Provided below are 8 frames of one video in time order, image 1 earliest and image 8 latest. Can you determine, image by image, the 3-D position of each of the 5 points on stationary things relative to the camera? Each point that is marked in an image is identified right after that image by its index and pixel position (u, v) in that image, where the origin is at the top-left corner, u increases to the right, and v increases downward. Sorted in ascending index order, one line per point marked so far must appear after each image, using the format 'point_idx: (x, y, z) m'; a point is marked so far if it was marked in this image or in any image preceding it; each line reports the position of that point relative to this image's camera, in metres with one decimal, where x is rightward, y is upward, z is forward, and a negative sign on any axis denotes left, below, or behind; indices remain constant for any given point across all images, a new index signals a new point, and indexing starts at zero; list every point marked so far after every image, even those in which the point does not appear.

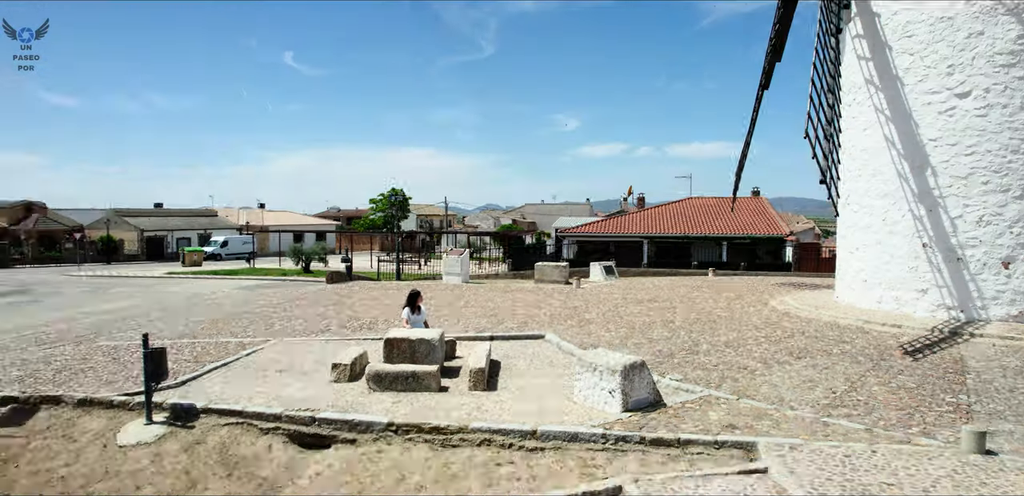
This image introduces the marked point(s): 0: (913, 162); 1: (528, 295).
0: (+5.7, +1.2, +10.0) m
1: (+0.3, -0.9, +13.6) m
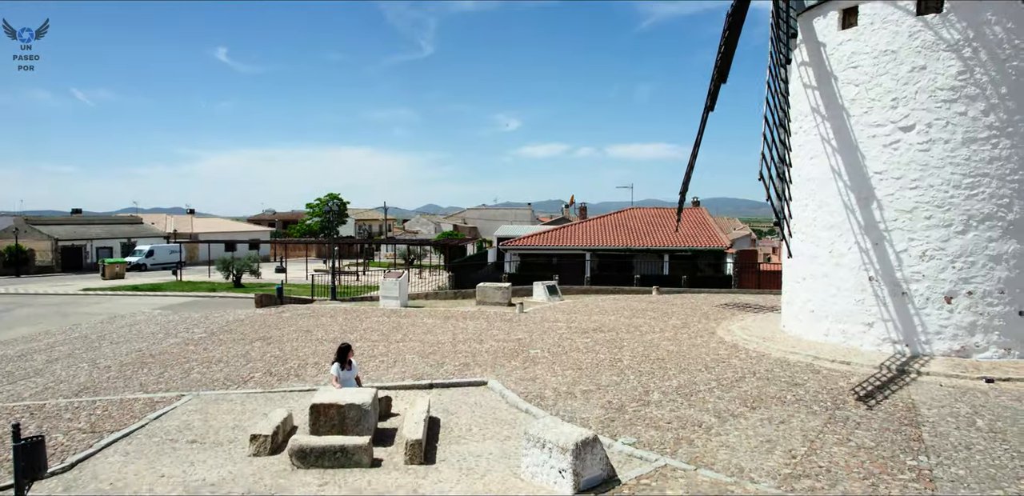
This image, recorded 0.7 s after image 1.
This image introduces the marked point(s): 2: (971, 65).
0: (+4.9, +0.7, +9.9) m
1: (-0.8, -1.4, +13.0) m
2: (+5.9, +2.3, +9.1) m
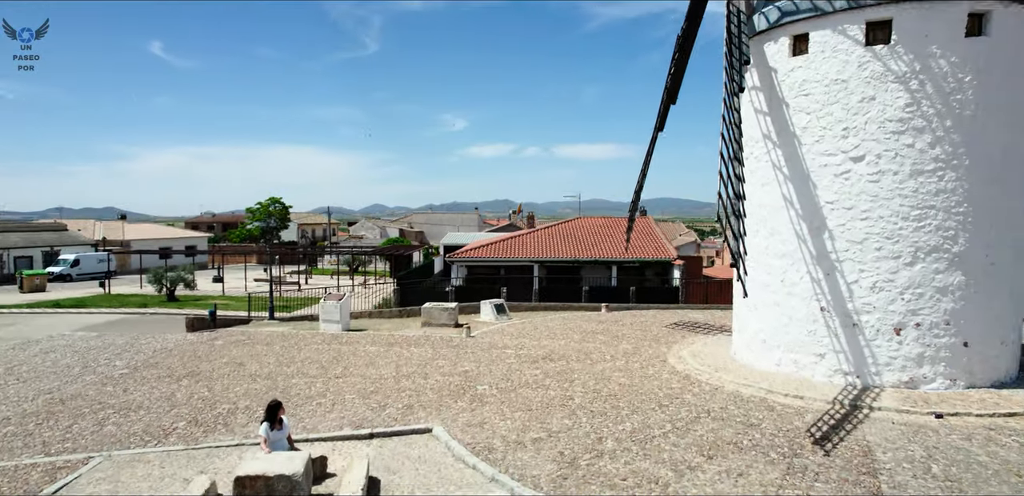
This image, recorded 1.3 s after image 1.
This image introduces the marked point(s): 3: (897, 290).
0: (+4.1, +0.3, +9.7) m
1: (-1.7, -1.8, +12.5) m
2: (+5.2, +1.9, +9.0) m
3: (+5.1, -0.5, +9.2) m
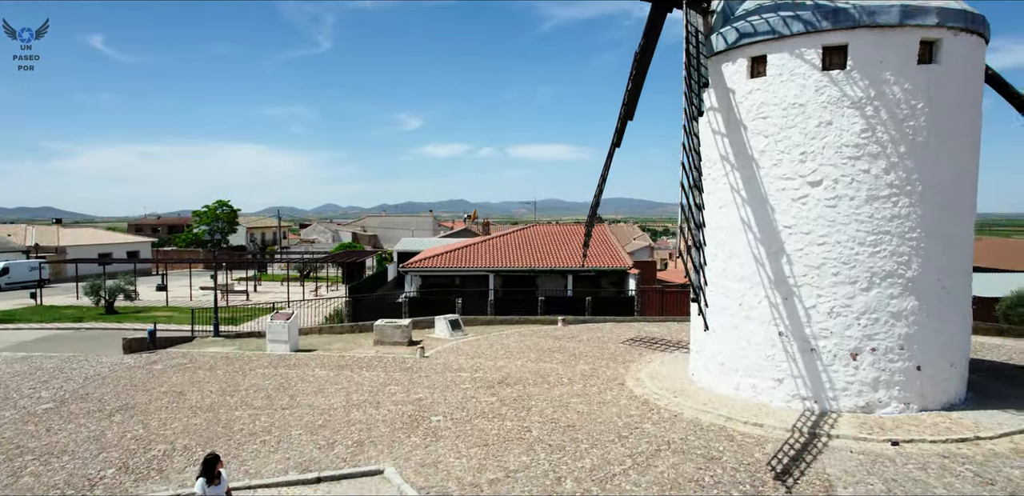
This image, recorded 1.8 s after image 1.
0: (+3.5, 0.0, +9.7) m
1: (-2.5, -2.2, +12.0) m
2: (+4.6, +1.6, +9.0) m
3: (+4.5, -0.9, +9.2) m
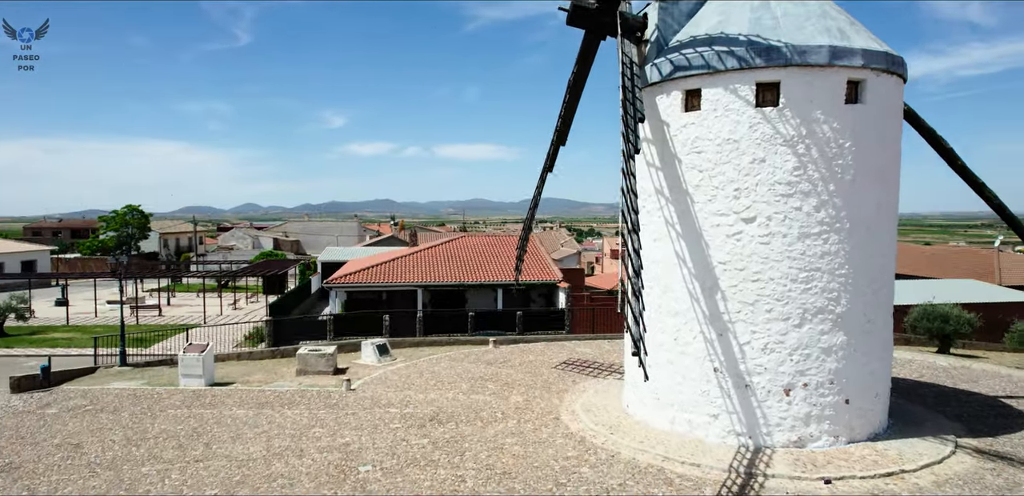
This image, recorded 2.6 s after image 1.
0: (+2.6, -0.5, +9.6) m
1: (-3.6, -2.7, +11.3) m
2: (+3.8, +1.1, +9.1) m
3: (+3.6, -1.4, +9.3) m
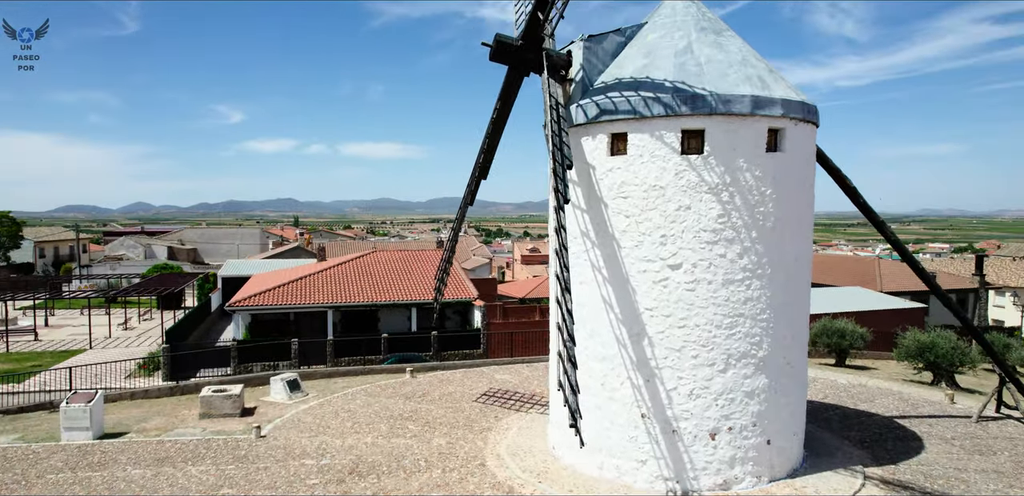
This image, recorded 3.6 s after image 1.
0: (+1.6, -1.1, +9.6) m
1: (-4.8, -3.3, +10.5) m
2: (+2.8, +0.5, +9.2) m
3: (+2.7, -2.0, +9.3) m
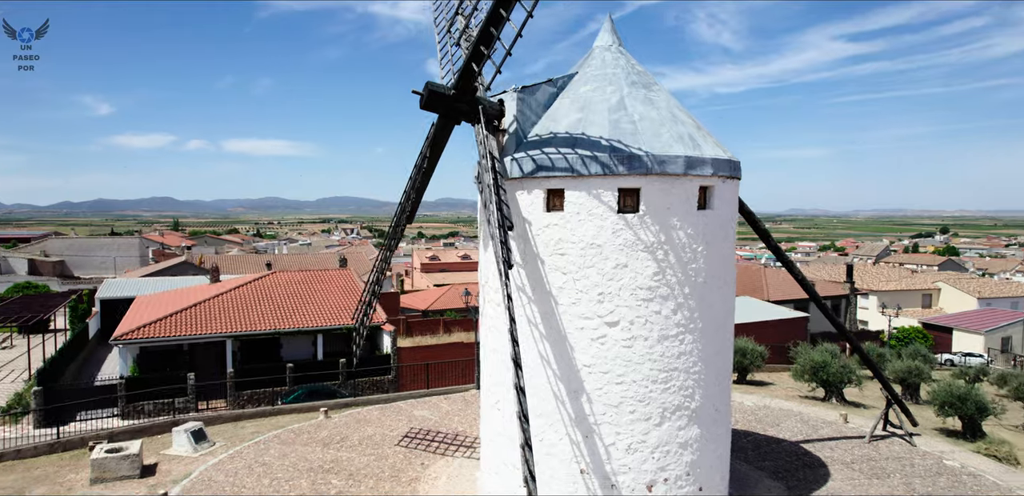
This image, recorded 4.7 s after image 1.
0: (+0.8, -1.9, +9.6) m
1: (-5.6, -4.2, +9.5) m
2: (+2.0, -0.2, +9.4) m
3: (+1.8, -2.7, +9.5) m
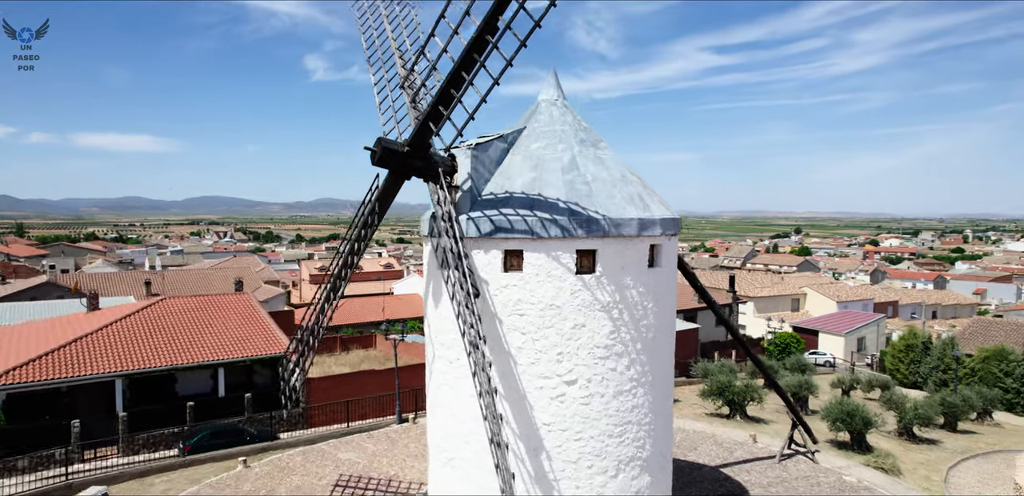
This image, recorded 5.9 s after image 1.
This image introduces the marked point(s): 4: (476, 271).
0: (+0.2, -2.7, +9.7) m
1: (-6.1, -5.0, +8.5) m
2: (+1.5, -1.1, +9.7) m
3: (+1.3, -3.5, +9.8) m
4: (-0.5, -0.3, +9.8) m
